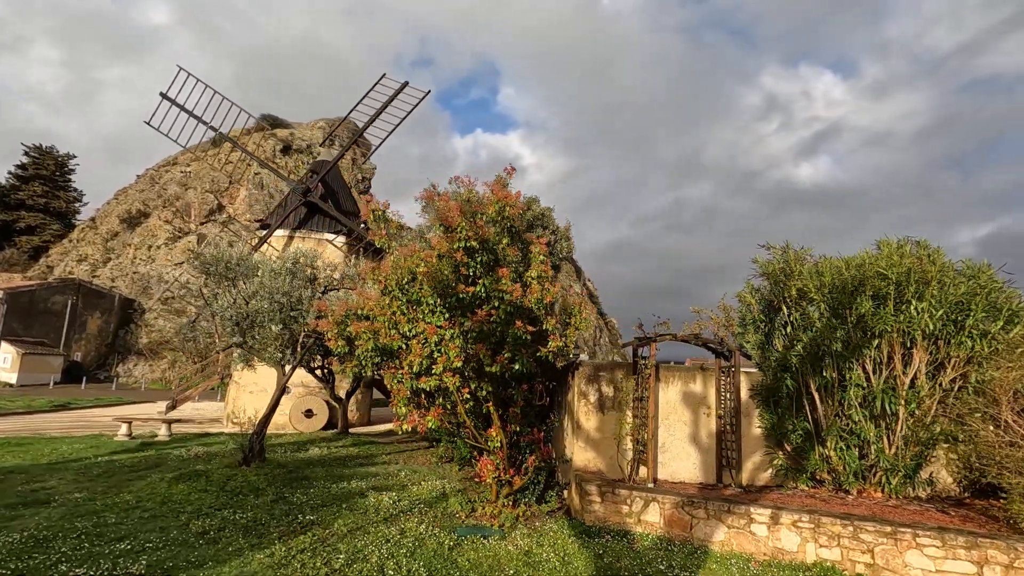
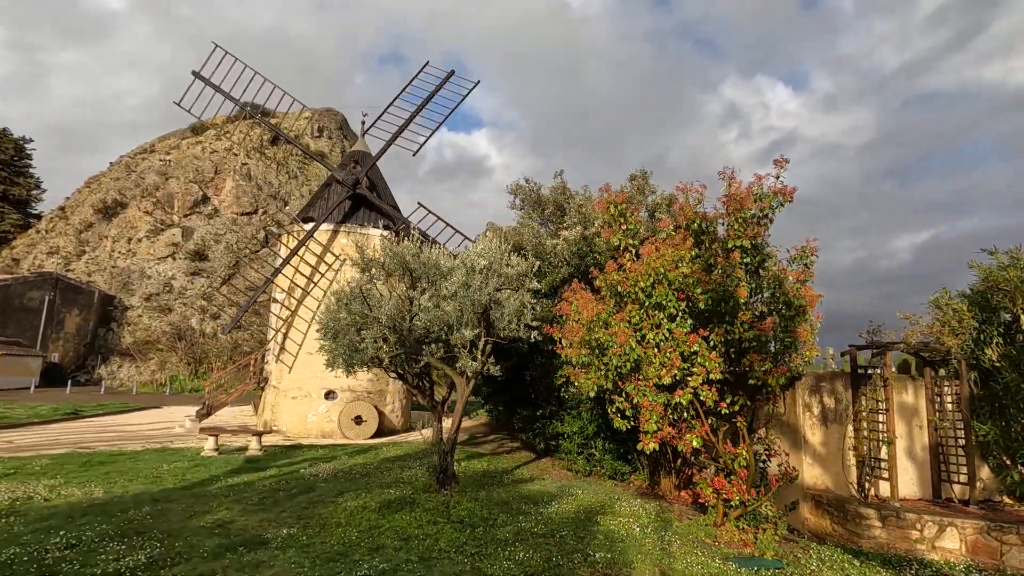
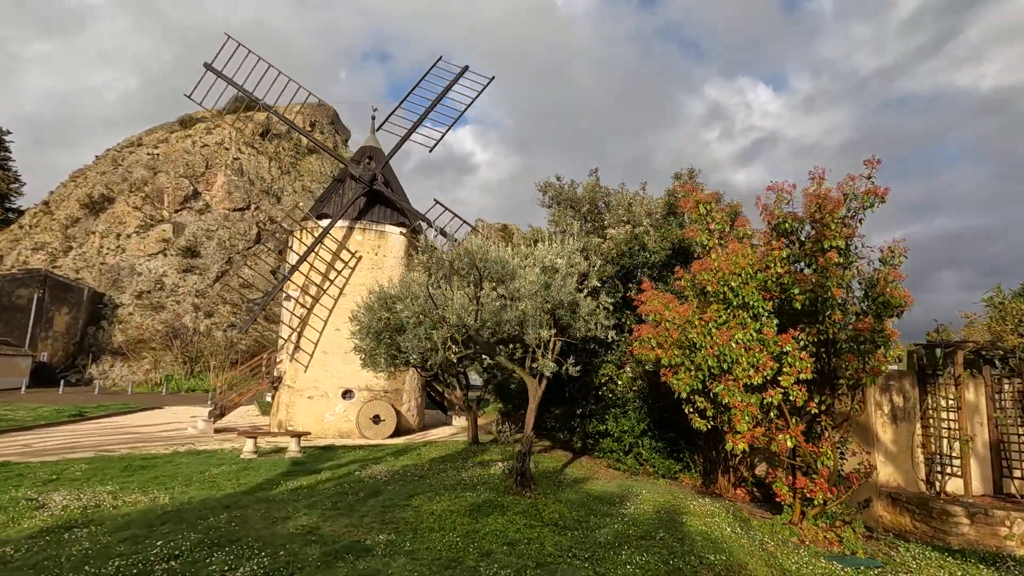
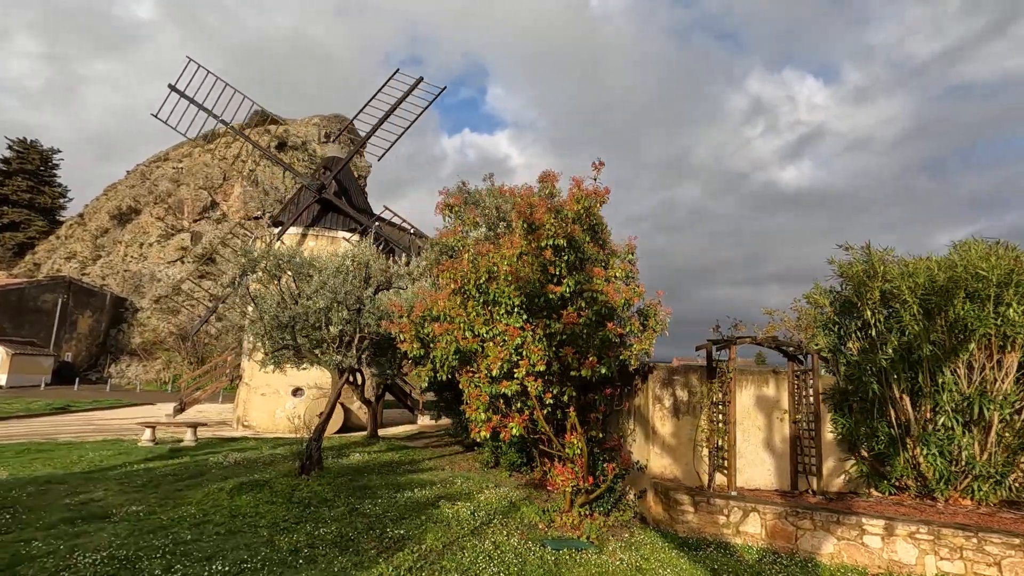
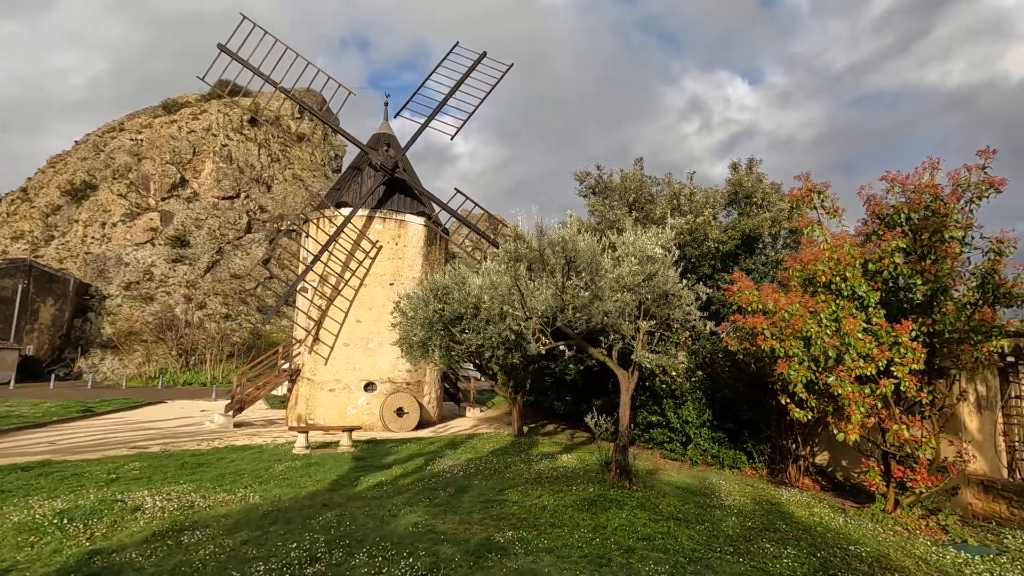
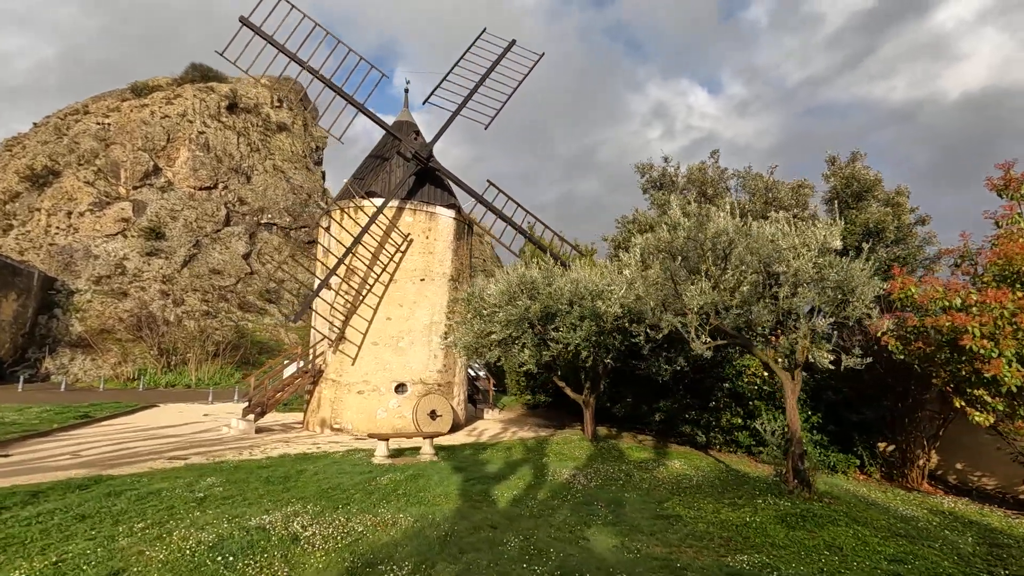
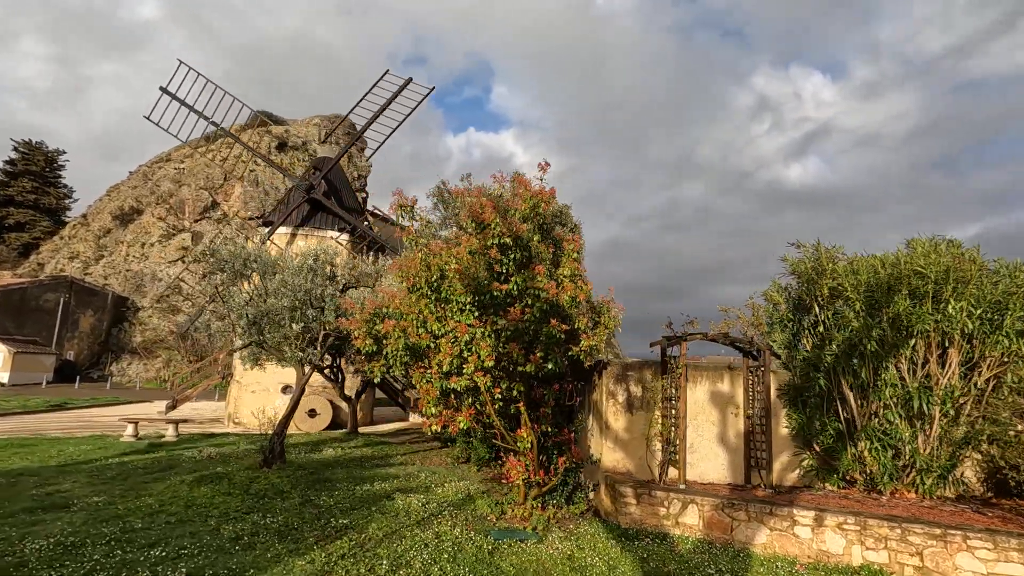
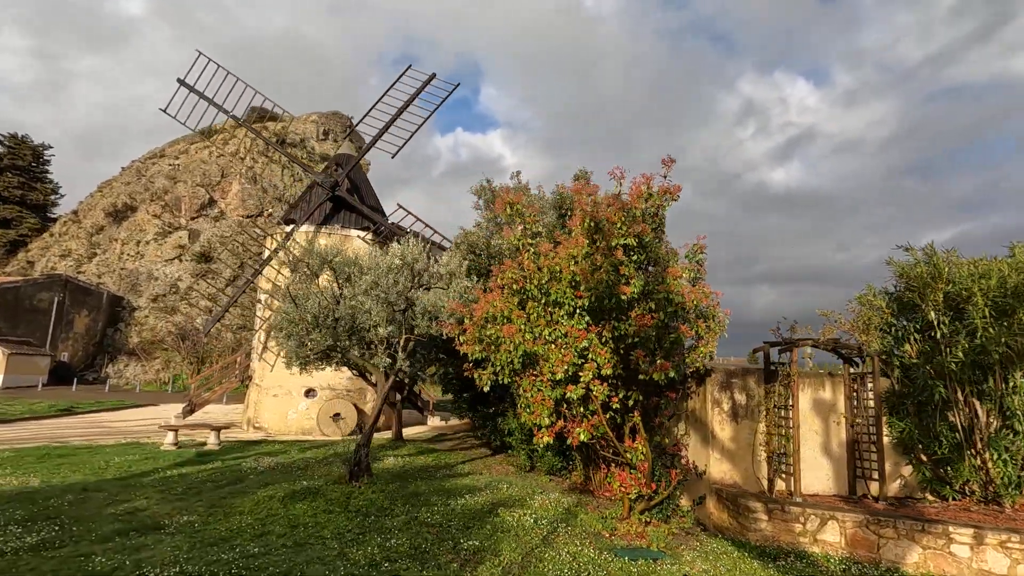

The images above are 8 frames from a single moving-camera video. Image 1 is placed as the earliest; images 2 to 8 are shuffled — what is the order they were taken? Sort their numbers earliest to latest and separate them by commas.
7, 4, 8, 2, 3, 5, 6
